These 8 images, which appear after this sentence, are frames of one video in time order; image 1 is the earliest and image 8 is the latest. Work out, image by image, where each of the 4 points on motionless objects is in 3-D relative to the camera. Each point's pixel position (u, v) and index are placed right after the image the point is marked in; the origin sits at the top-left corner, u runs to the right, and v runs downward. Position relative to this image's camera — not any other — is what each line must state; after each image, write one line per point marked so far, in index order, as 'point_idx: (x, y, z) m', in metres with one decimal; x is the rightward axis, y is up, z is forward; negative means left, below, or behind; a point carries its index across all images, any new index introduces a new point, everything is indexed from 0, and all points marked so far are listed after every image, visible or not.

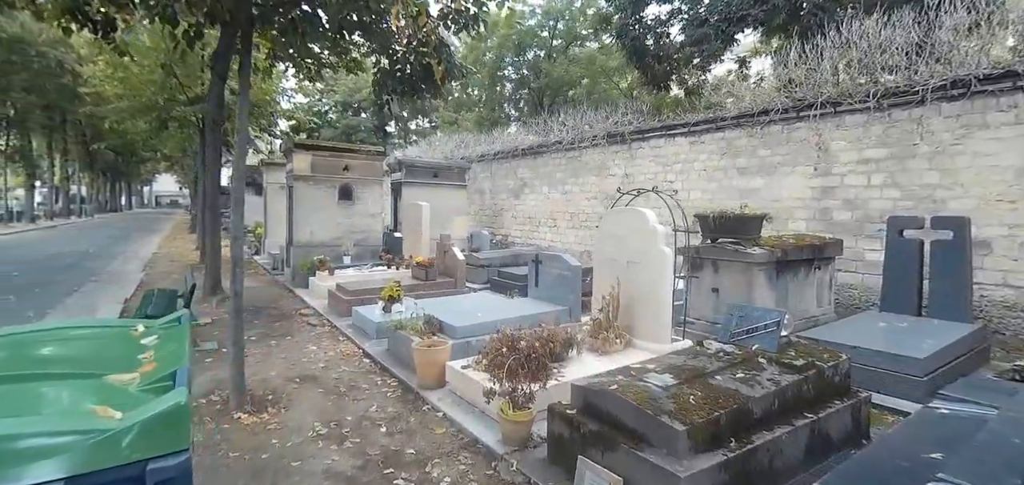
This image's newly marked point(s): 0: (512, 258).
0: (-0.1, -0.4, +11.1) m
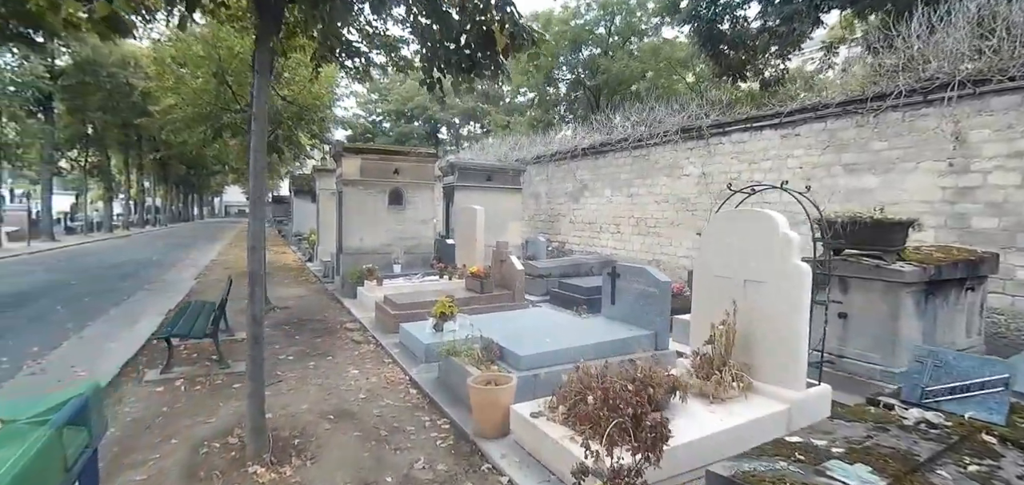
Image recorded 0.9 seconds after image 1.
0: (+1.3, -0.5, +9.9) m
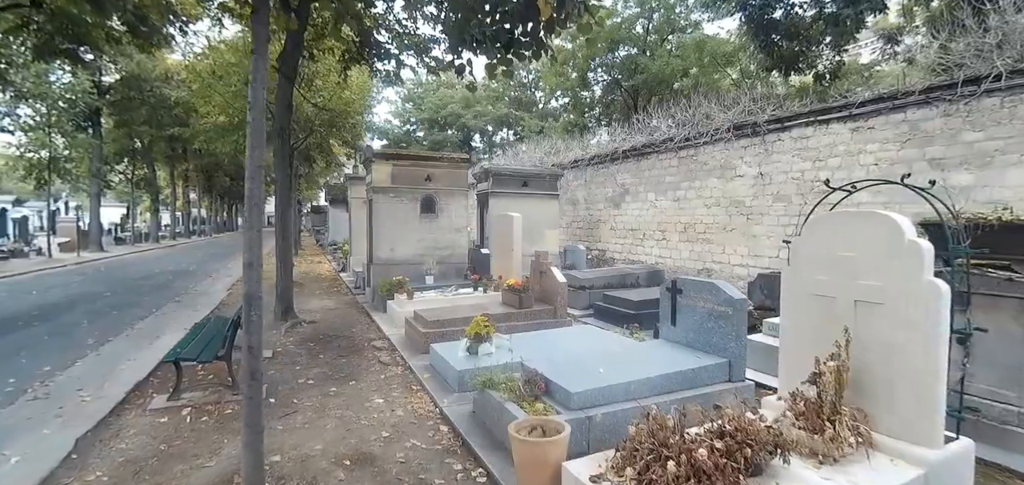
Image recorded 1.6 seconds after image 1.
0: (+2.1, -0.7, +9.1) m
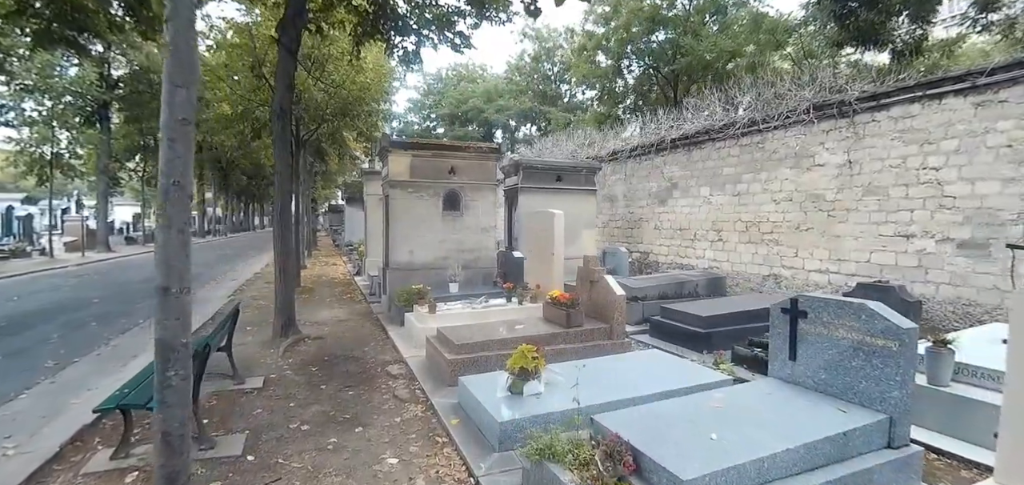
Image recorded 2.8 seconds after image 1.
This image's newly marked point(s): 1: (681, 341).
0: (+2.7, -0.7, +7.7) m
1: (+2.3, -1.3, +6.2) m
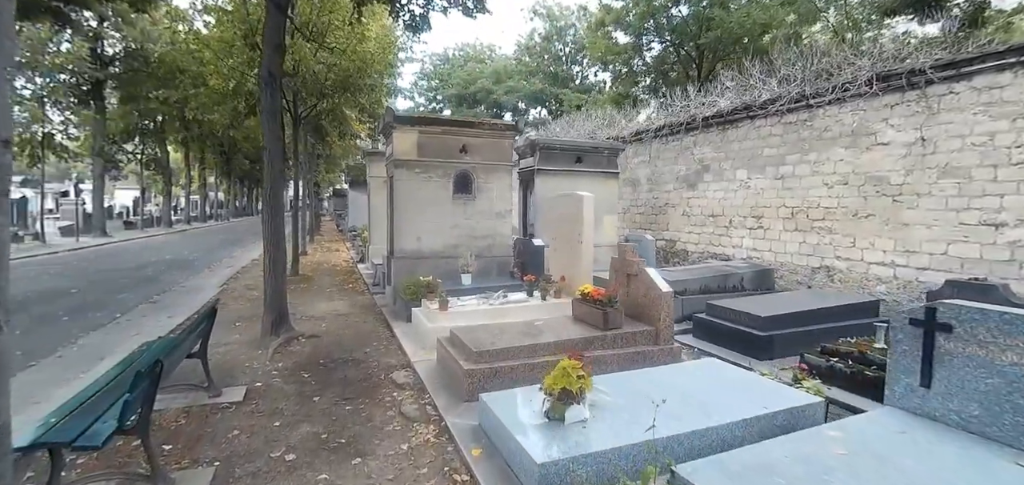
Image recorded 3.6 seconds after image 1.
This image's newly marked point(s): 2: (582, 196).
0: (+3.0, -0.6, +6.8) m
1: (+2.6, -1.2, +5.4) m
2: (+0.9, +0.6, +6.1) m
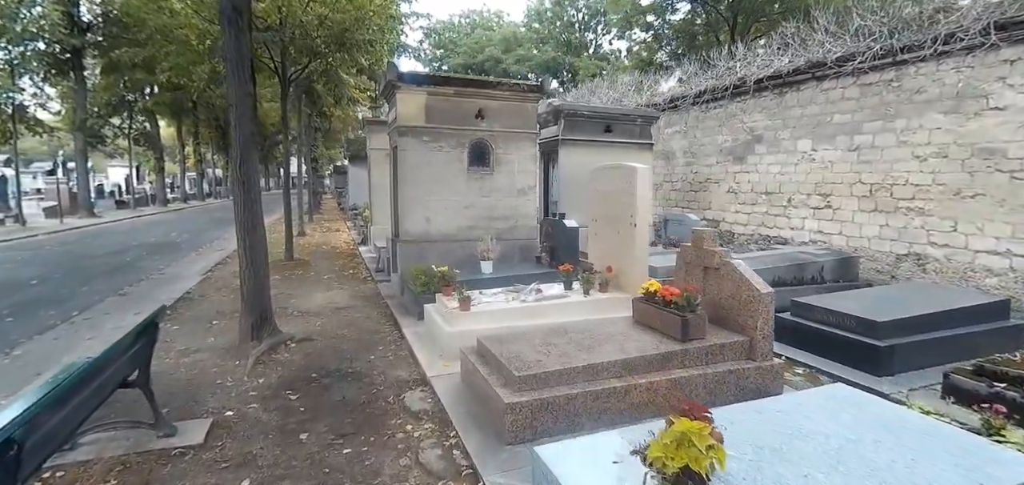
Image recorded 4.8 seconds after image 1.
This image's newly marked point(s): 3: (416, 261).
0: (+3.4, -0.4, +5.6) m
1: (+3.0, -1.0, +4.2) m
2: (+1.3, +0.8, +4.9) m
3: (-1.4, -0.3, +6.8) m
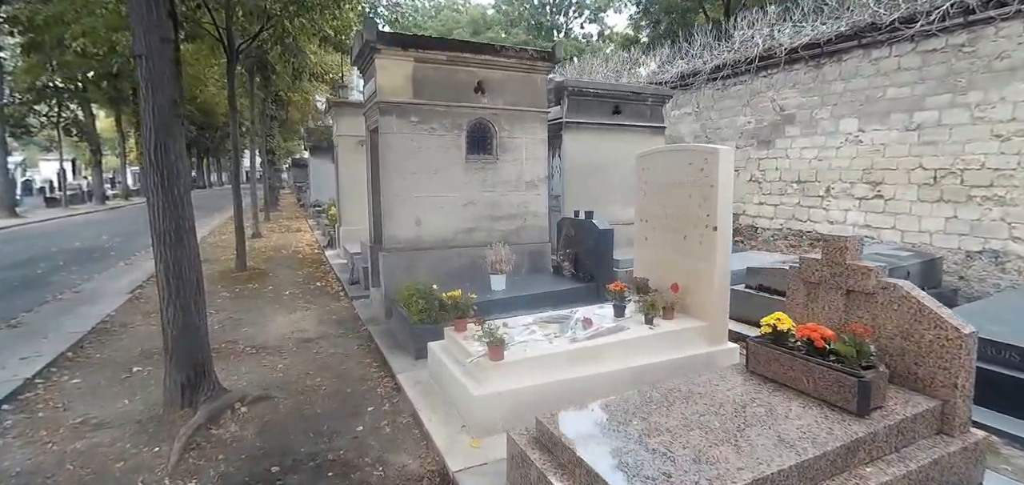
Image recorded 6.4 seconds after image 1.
0: (+3.6, -0.3, +4.6) m
1: (+3.3, -1.1, +3.2) m
2: (+1.5, +0.7, +3.6) m
3: (-1.3, -0.4, +5.4) m
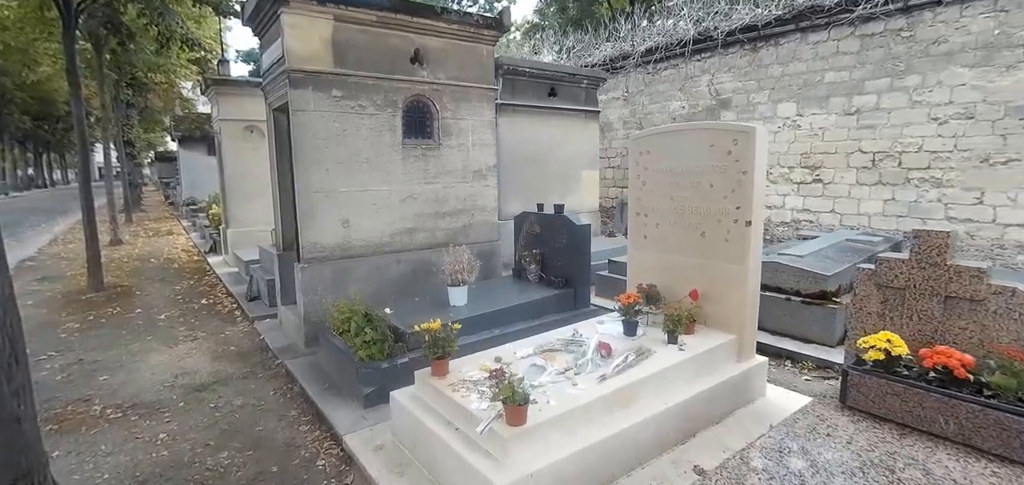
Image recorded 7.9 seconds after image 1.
0: (+3.3, -0.2, +4.4) m
1: (+3.3, -1.0, +3.0) m
2: (+1.4, +0.7, +3.1) m
3: (-1.7, -0.4, +4.3) m
